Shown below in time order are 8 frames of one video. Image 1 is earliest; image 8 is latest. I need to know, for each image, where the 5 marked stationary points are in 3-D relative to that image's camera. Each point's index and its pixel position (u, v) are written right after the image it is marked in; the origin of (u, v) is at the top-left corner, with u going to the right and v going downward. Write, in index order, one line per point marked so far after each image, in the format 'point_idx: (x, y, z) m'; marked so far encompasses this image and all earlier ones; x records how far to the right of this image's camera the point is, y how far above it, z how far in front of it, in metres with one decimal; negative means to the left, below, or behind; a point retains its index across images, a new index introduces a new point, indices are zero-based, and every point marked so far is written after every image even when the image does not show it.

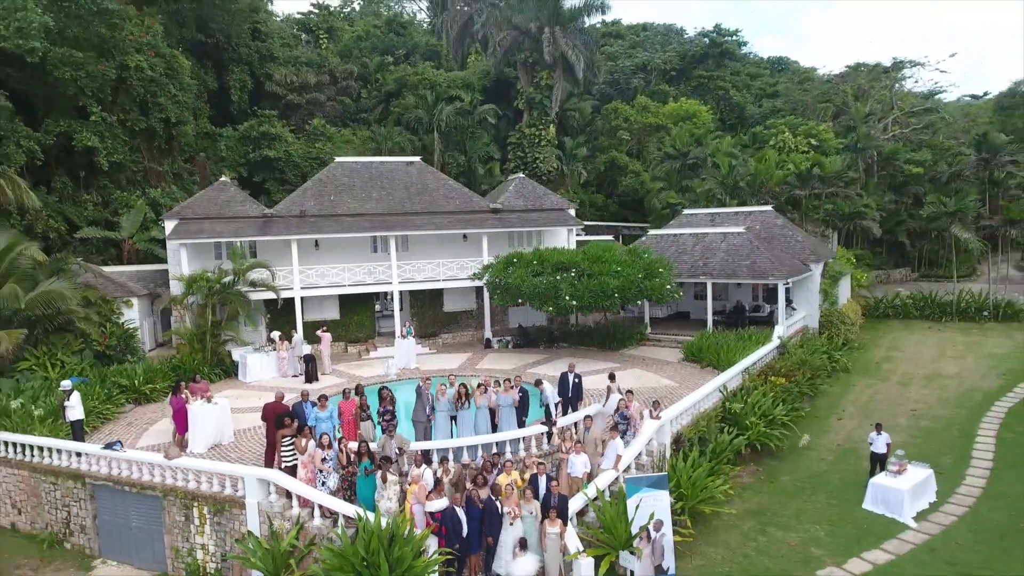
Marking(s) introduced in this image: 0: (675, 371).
0: (+3.7, -2.0, +14.8) m
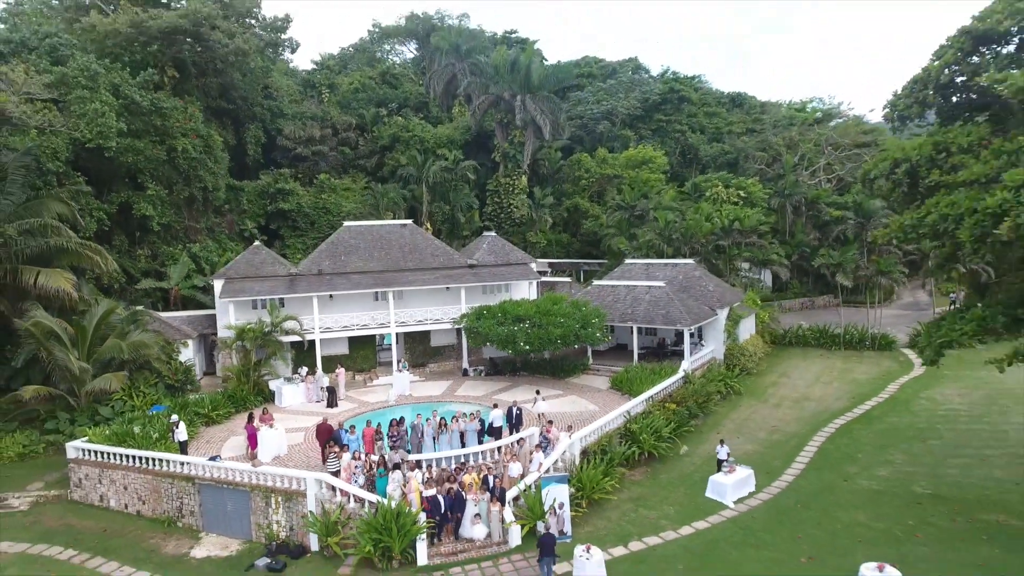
0: (+2.7, -3.4, +19.9) m
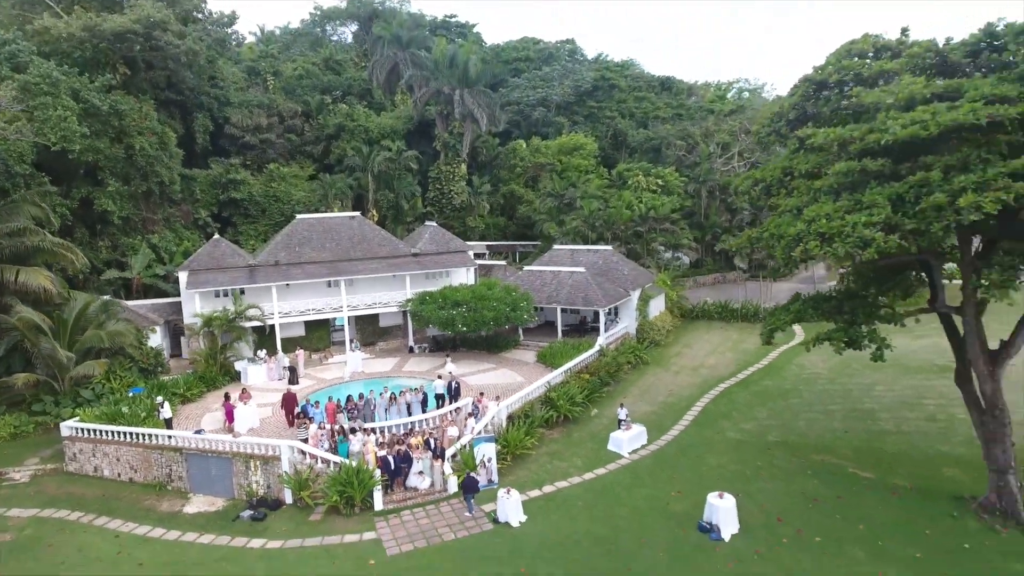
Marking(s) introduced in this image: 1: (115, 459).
0: (+0.6, -3.0, +23.2) m
1: (-10.9, -4.7, +17.7) m
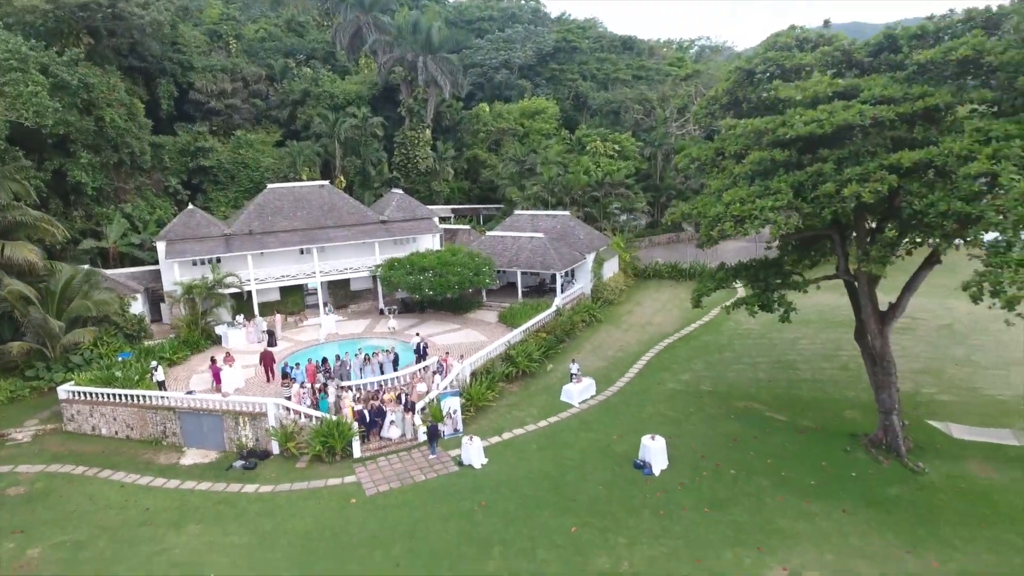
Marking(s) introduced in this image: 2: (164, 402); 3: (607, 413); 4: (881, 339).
0: (-0.9, -1.7, +25.3) m
1: (-12.0, -3.9, +19.4) m
2: (-10.2, -3.3, +18.9) m
3: (+2.9, -3.8, +19.6) m
4: (+9.5, -1.3, +16.5) m
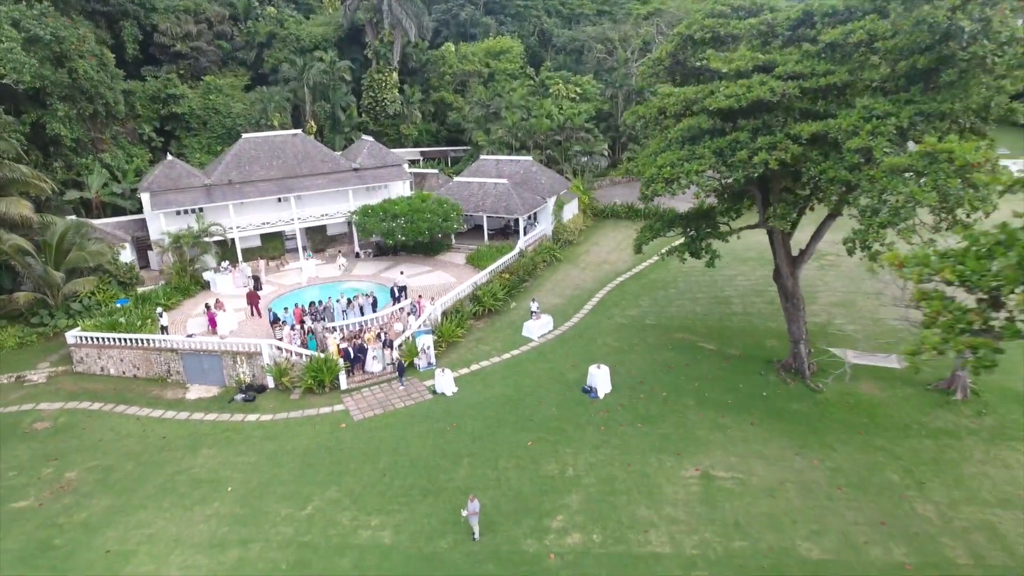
0: (-2.3, +0.7, +27.7) m
1: (-13.1, -2.4, +21.5) m
2: (-11.3, -1.8, +21.1) m
3: (+1.7, -2.0, +22.4) m
4: (+8.4, +0.2, +19.3) m
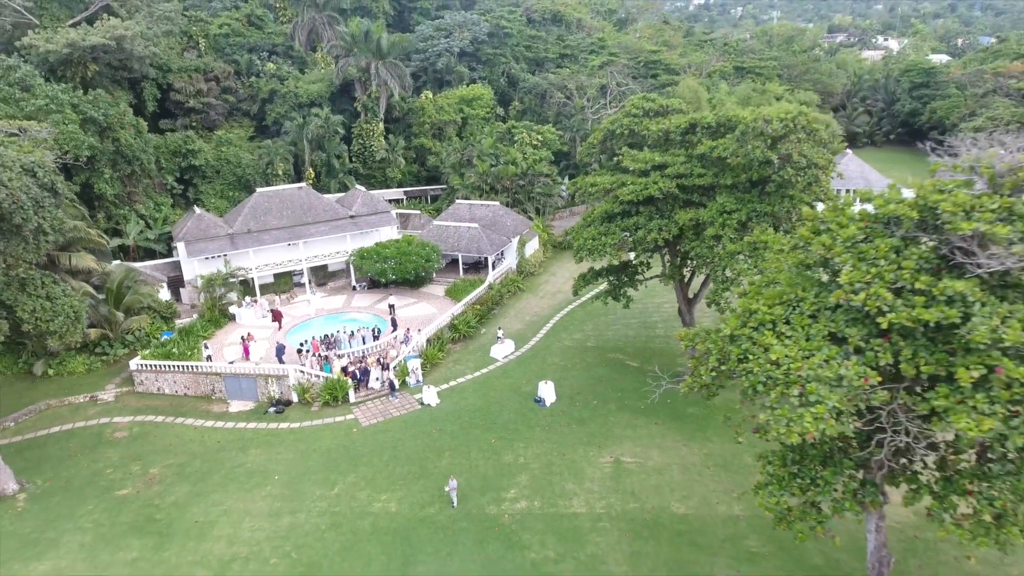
0: (-3.8, -0.8, +33.9) m
1: (-14.5, -4.0, +27.4) m
2: (-12.6, -3.4, +27.0) m
3: (+0.4, -3.4, +28.8) m
4: (+7.1, -1.1, +25.9) m
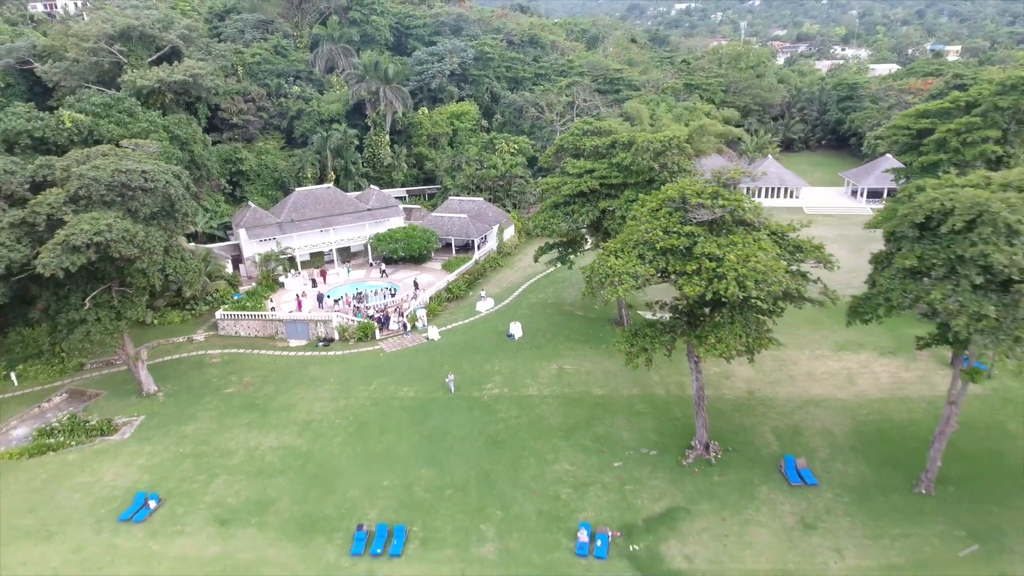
0: (-5.2, +1.0, +44.6) m
1: (-15.7, -2.3, +38.0) m
2: (-13.8, -1.7, +37.6) m
3: (-0.9, -1.6, +39.6) m
4: (+5.9, +0.7, +36.8) m
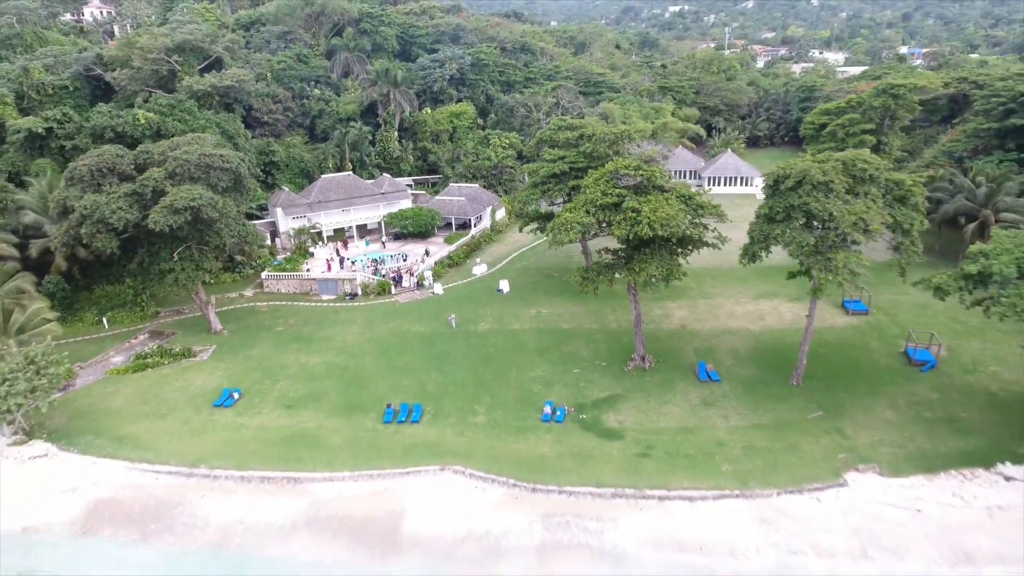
0: (-6.0, +3.5, +53.6) m
1: (-16.5, +0.2, +46.9) m
2: (-14.6, +0.8, +46.5) m
3: (-1.6, +0.9, +48.6) m
4: (+5.1, +3.3, +45.8) m
